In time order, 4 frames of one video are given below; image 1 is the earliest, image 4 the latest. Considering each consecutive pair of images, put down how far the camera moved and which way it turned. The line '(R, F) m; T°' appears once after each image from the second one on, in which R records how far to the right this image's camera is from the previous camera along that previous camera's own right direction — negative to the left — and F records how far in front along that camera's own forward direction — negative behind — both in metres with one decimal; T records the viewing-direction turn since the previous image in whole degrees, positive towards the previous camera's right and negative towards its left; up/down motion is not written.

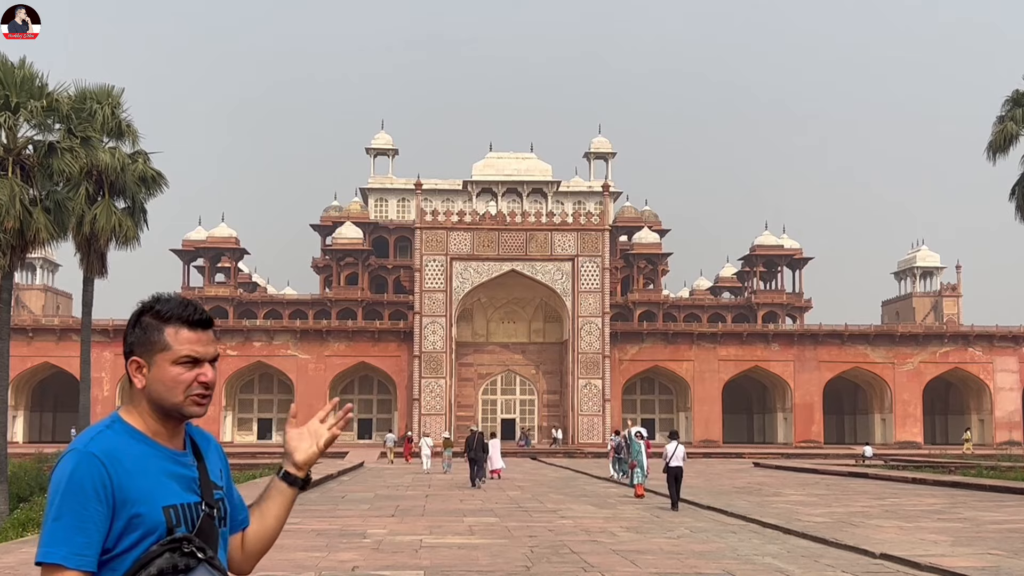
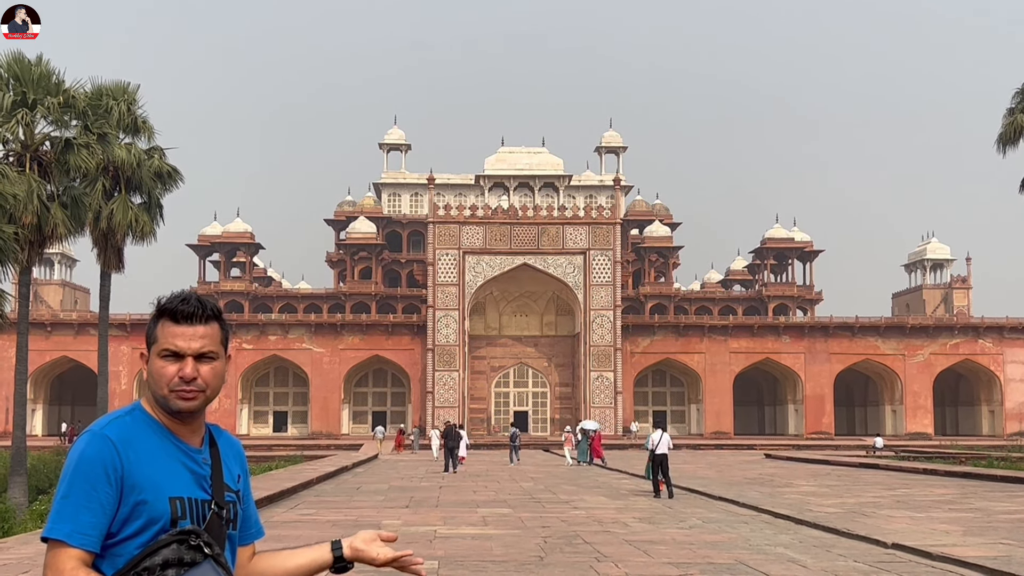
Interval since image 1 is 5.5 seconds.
(0.0, -0.1) m; 0°
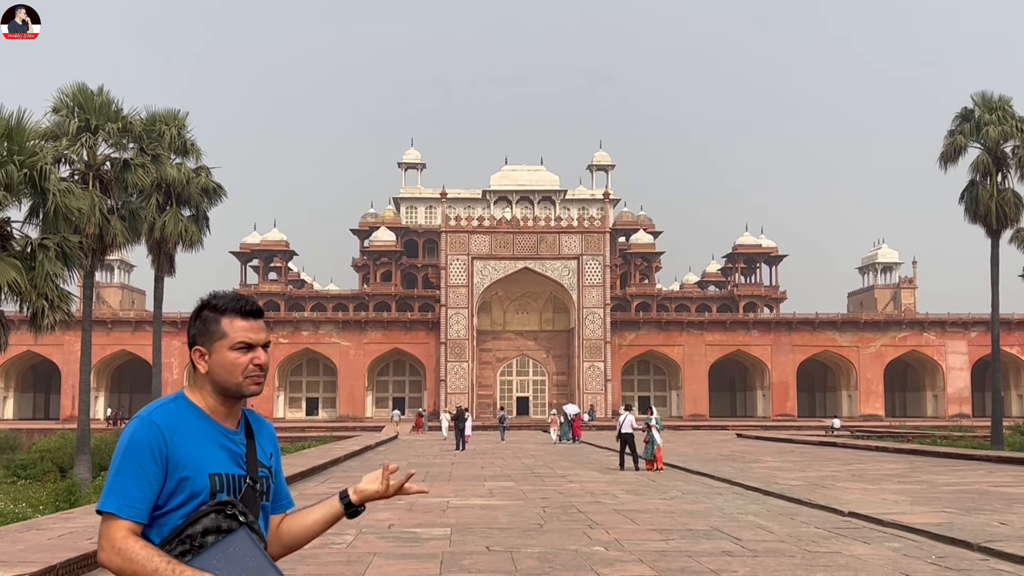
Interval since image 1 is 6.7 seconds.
(0.0, -1.4) m; 0°
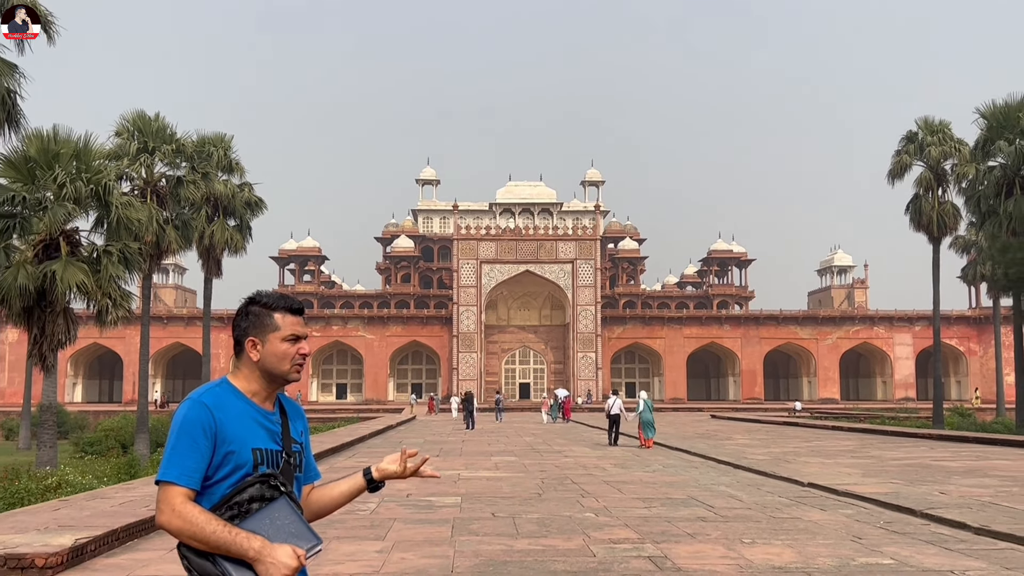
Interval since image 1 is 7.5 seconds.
(0.0, -1.6) m; 0°
